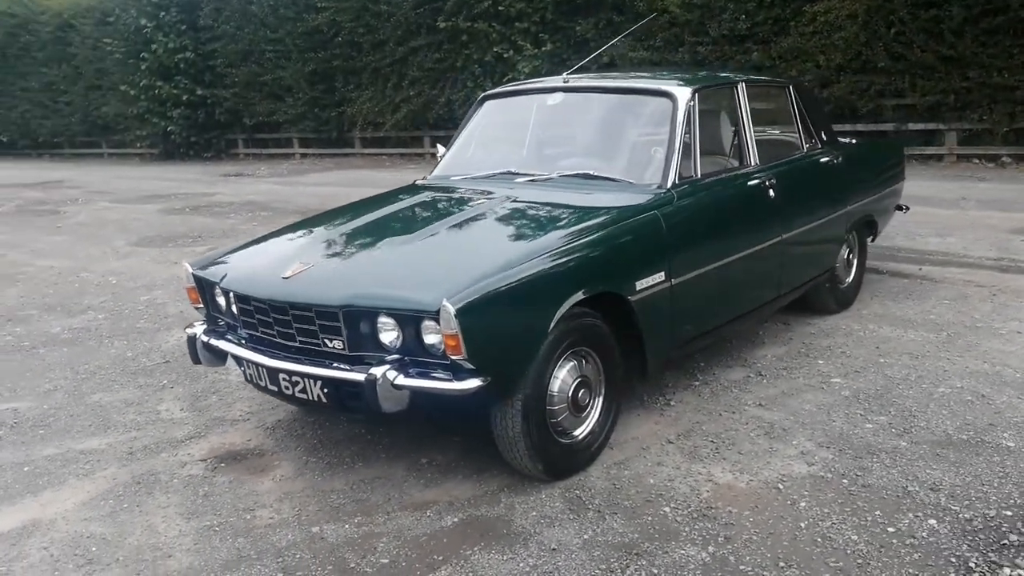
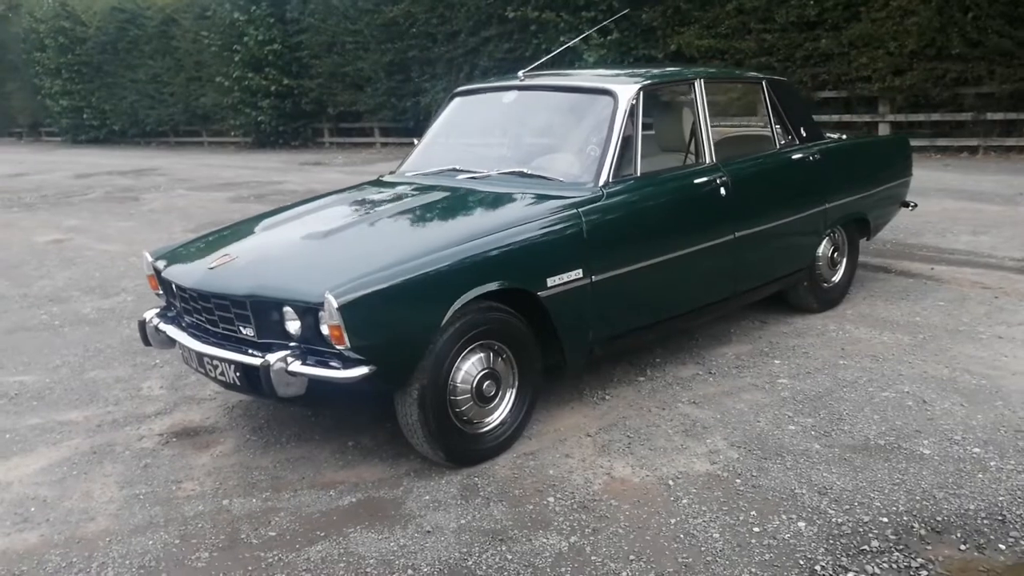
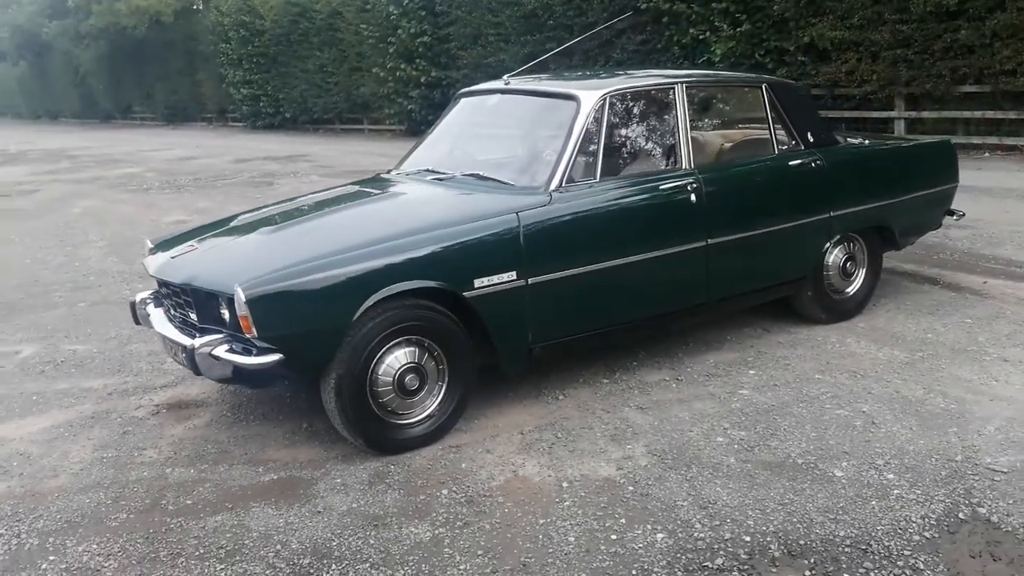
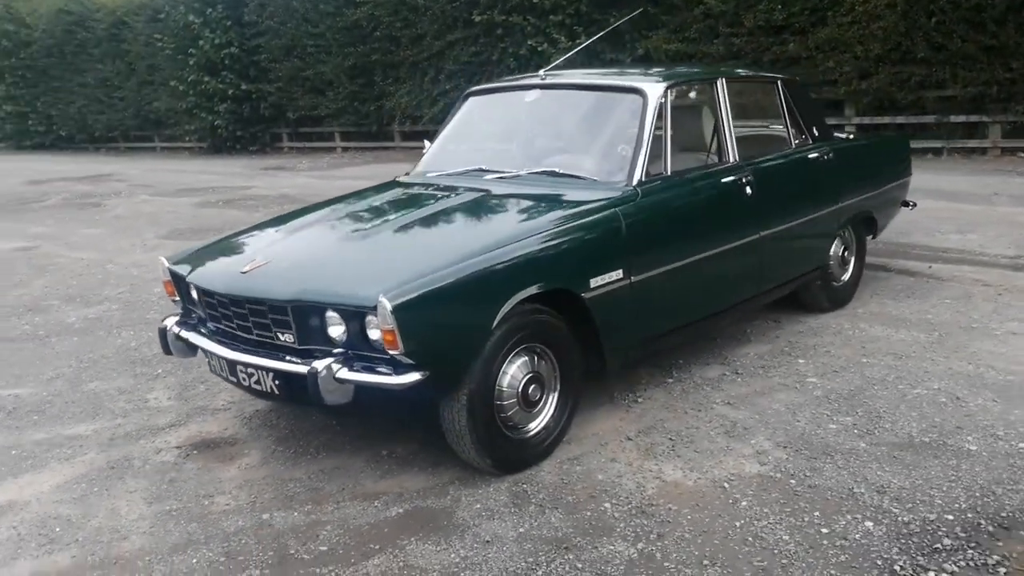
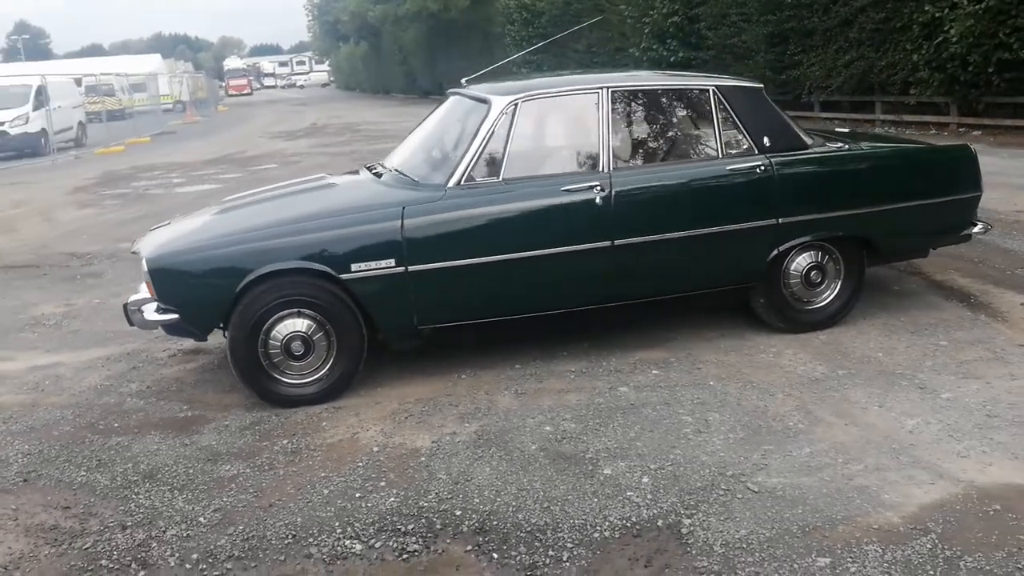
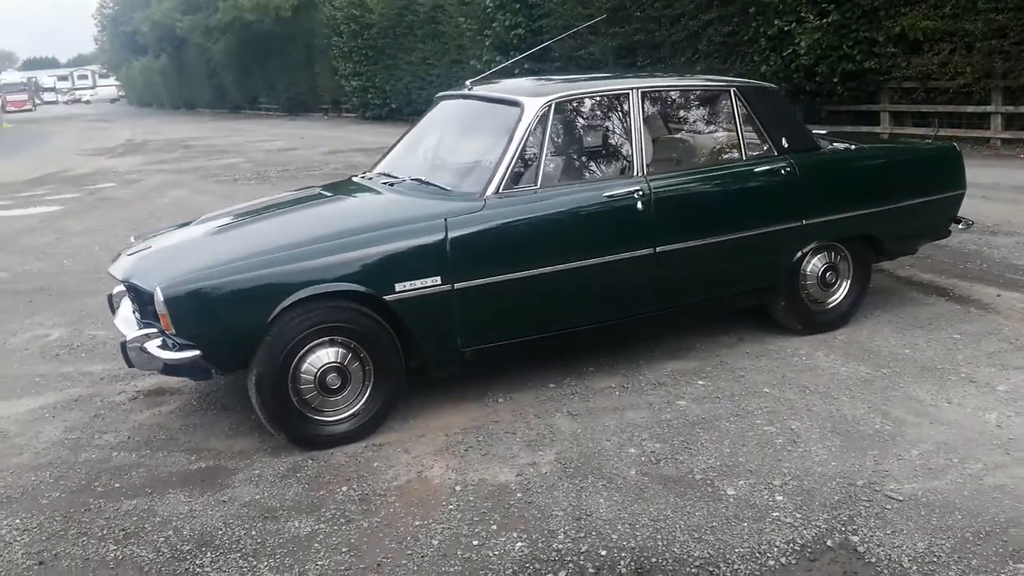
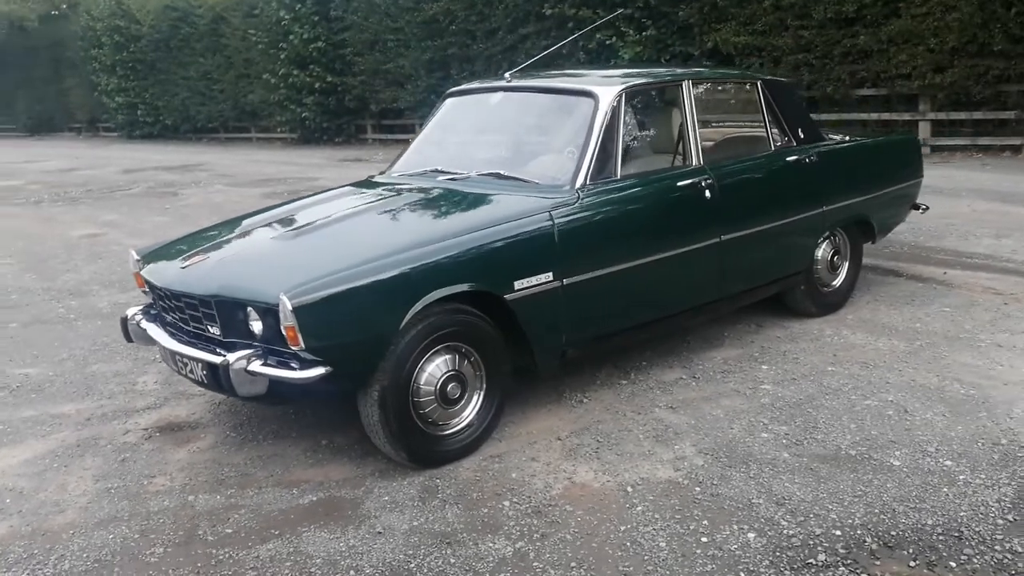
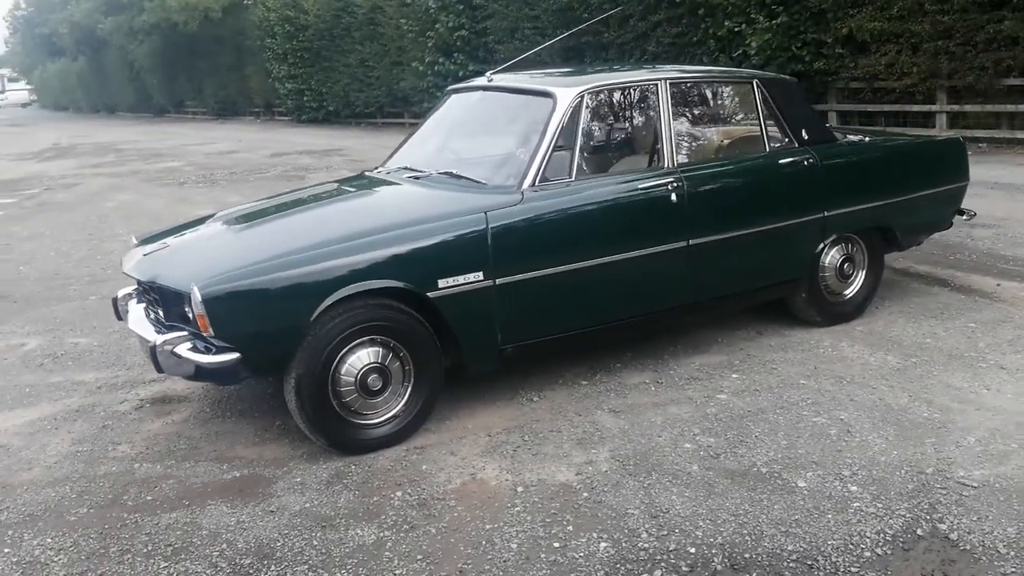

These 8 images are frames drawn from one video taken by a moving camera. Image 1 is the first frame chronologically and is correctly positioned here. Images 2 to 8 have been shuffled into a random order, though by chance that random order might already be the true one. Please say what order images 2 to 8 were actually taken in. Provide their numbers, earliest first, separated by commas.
4, 2, 7, 3, 8, 6, 5
